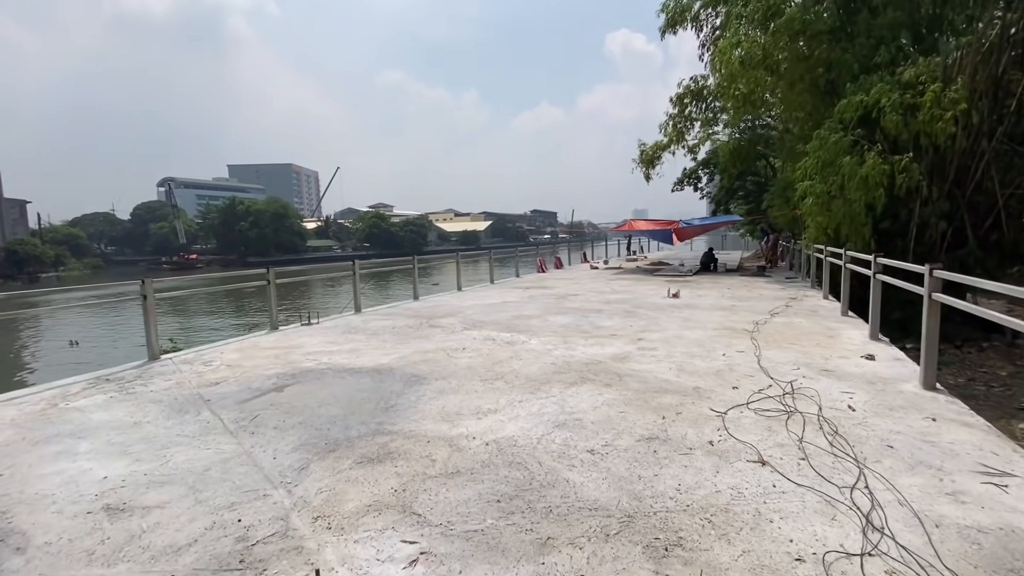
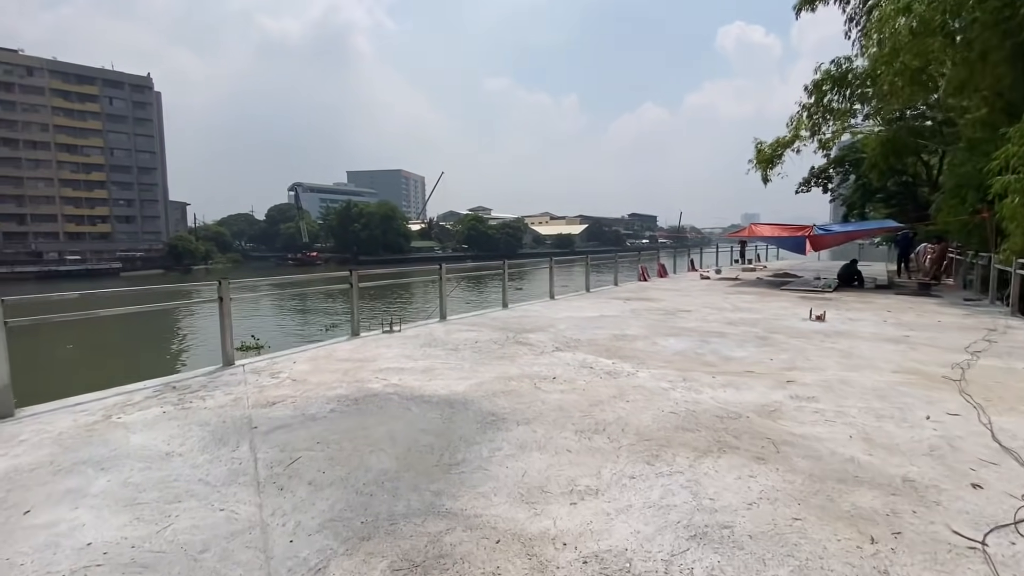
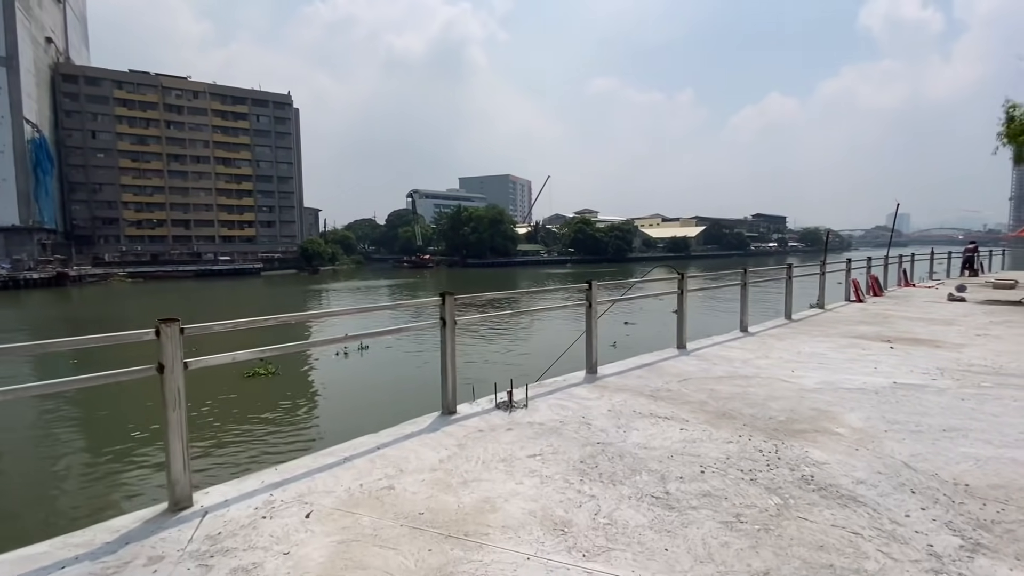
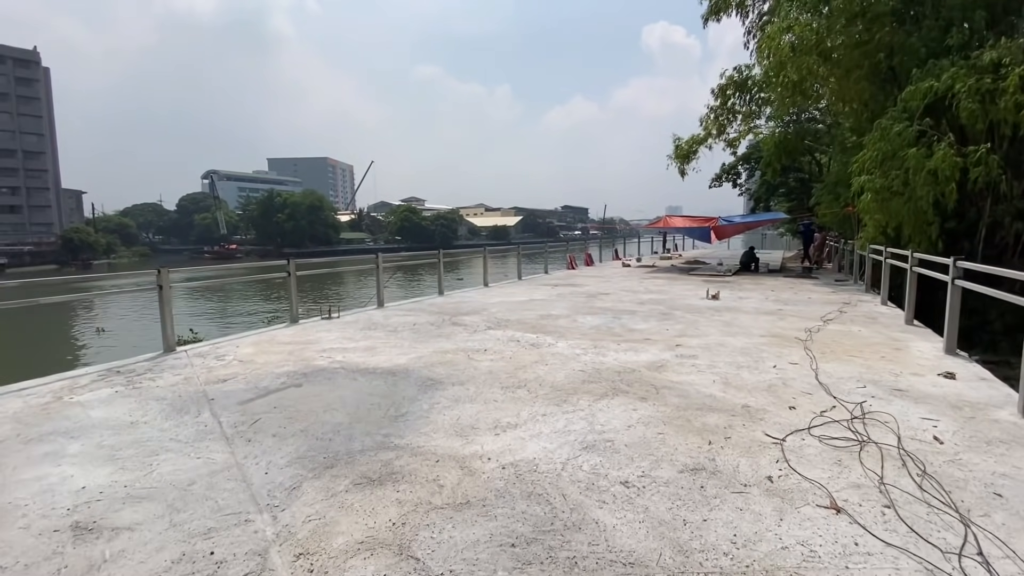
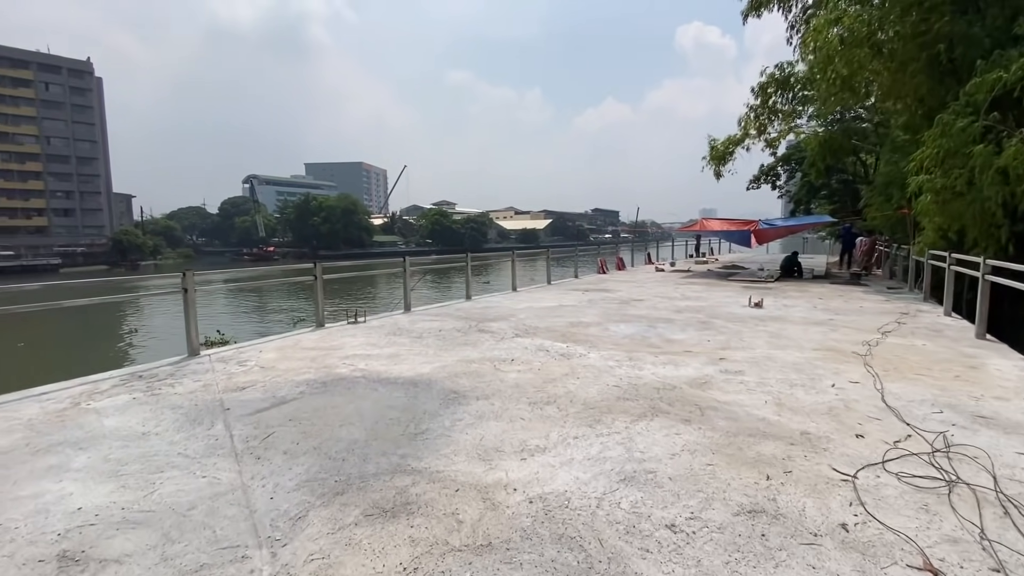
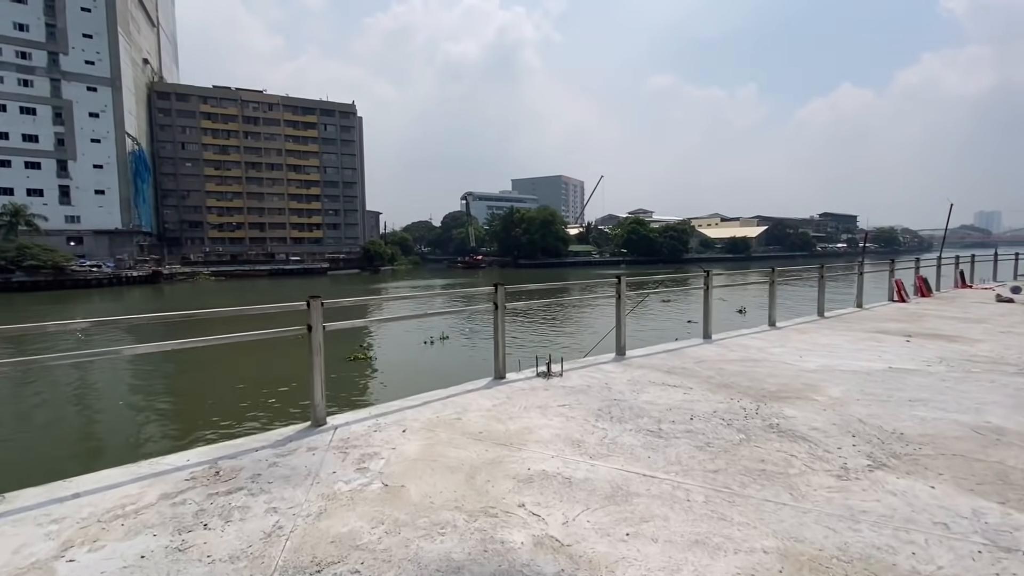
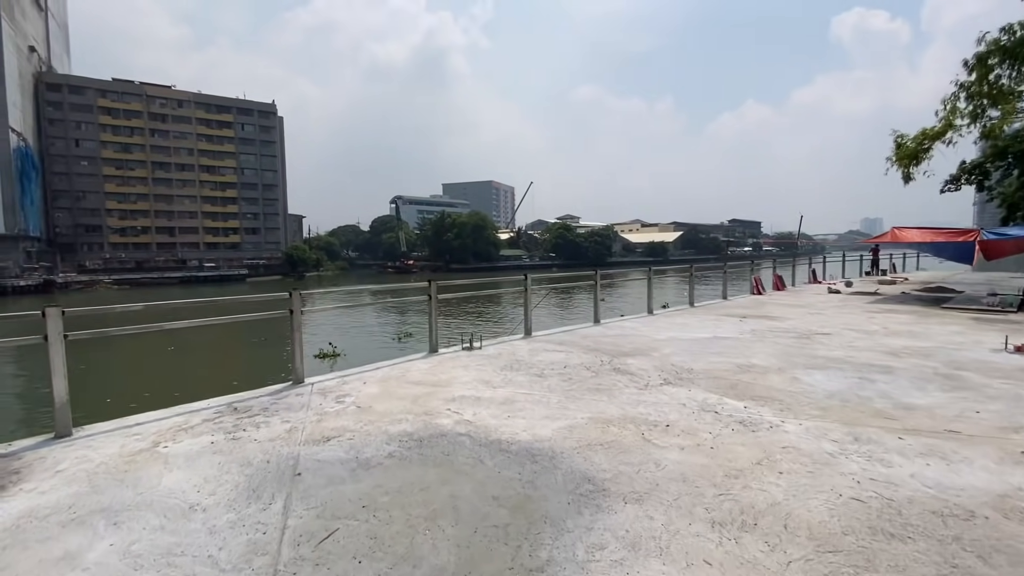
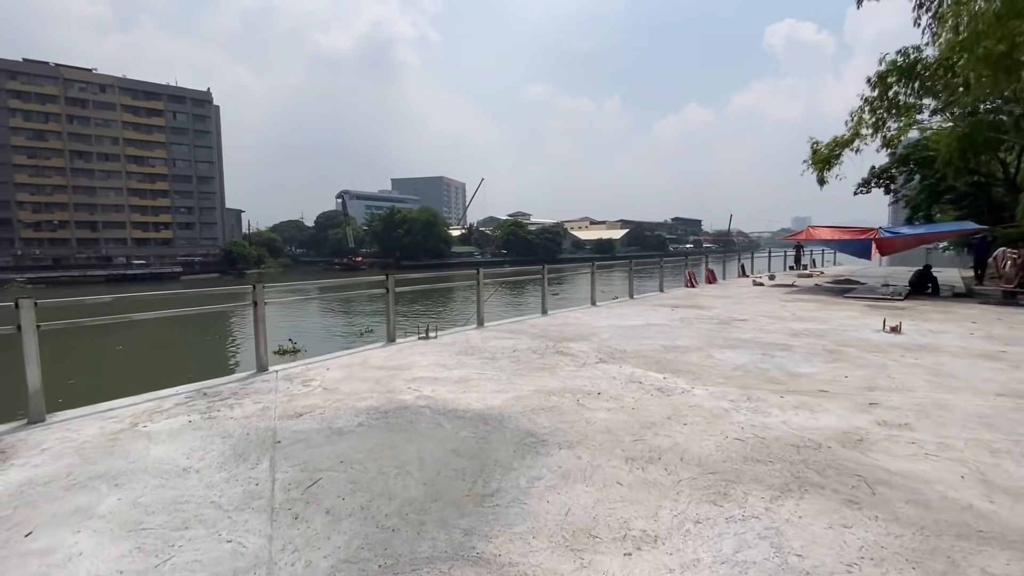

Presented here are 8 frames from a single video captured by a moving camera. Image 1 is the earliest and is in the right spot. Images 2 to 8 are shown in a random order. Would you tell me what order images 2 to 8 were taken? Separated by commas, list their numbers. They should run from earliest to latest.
4, 5, 2, 8, 7, 6, 3
